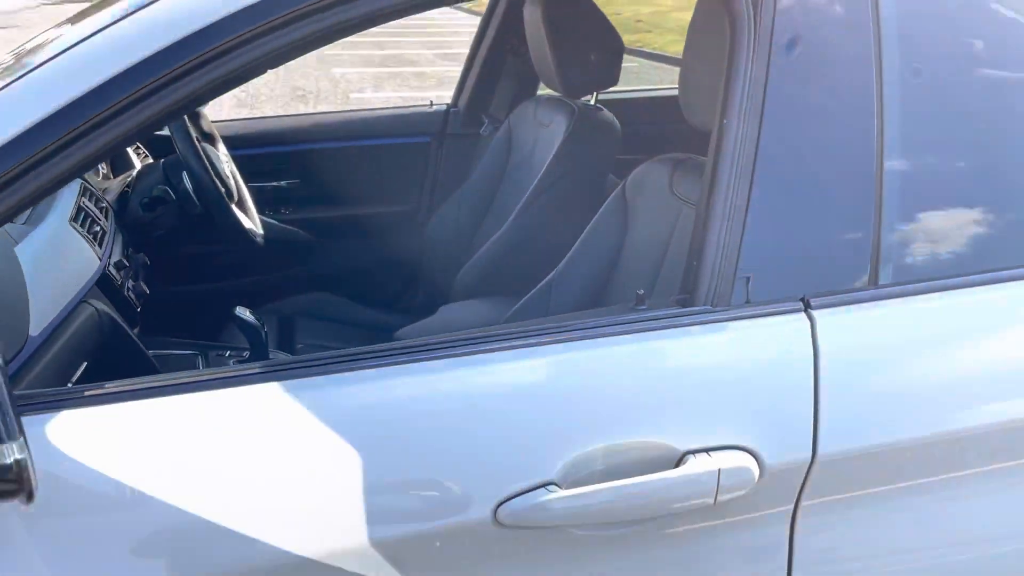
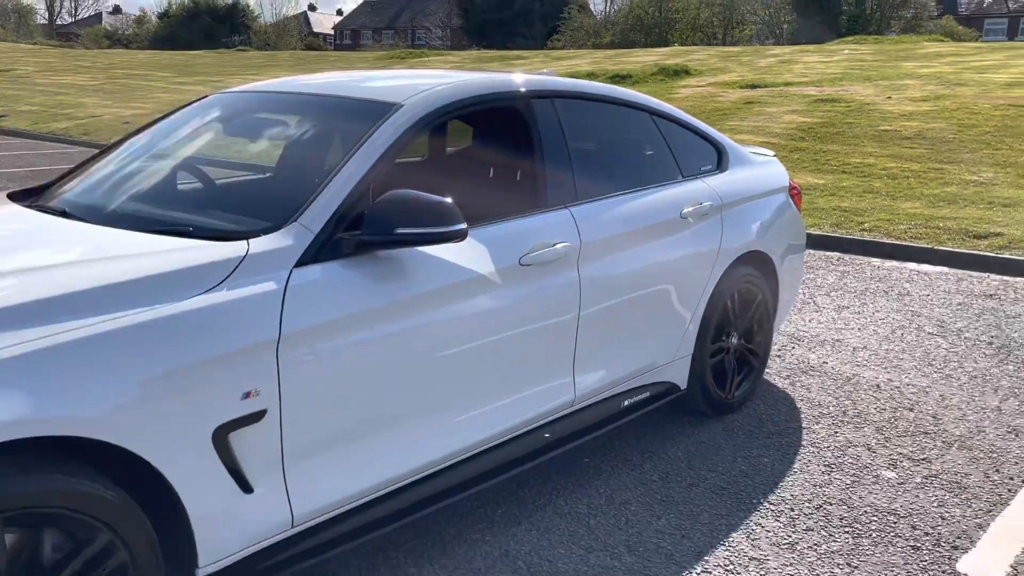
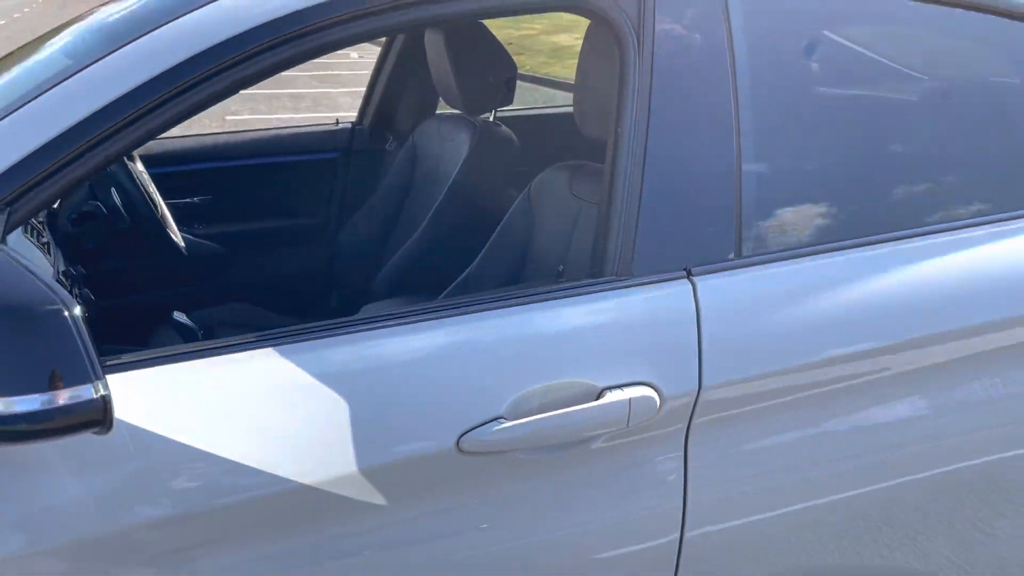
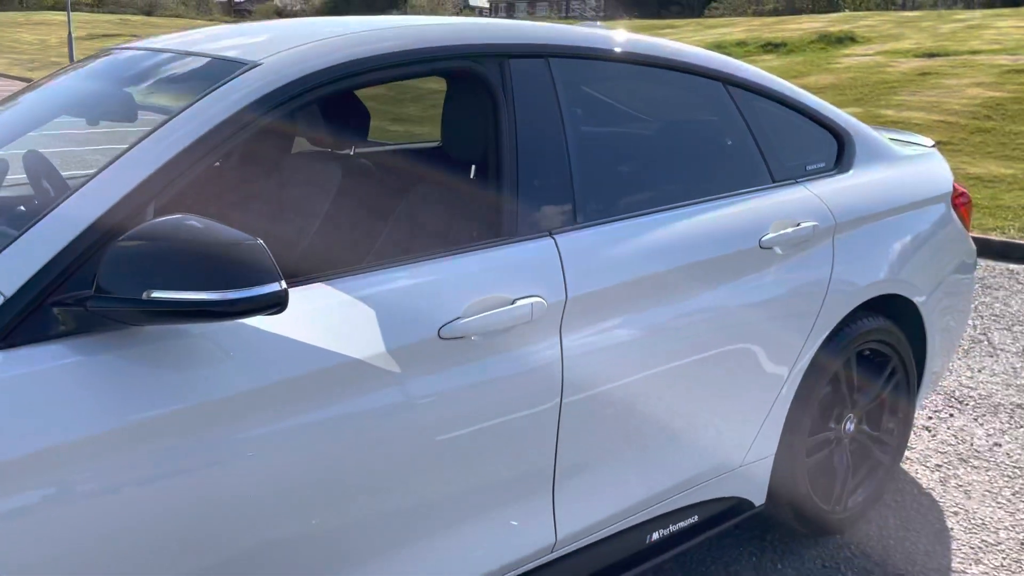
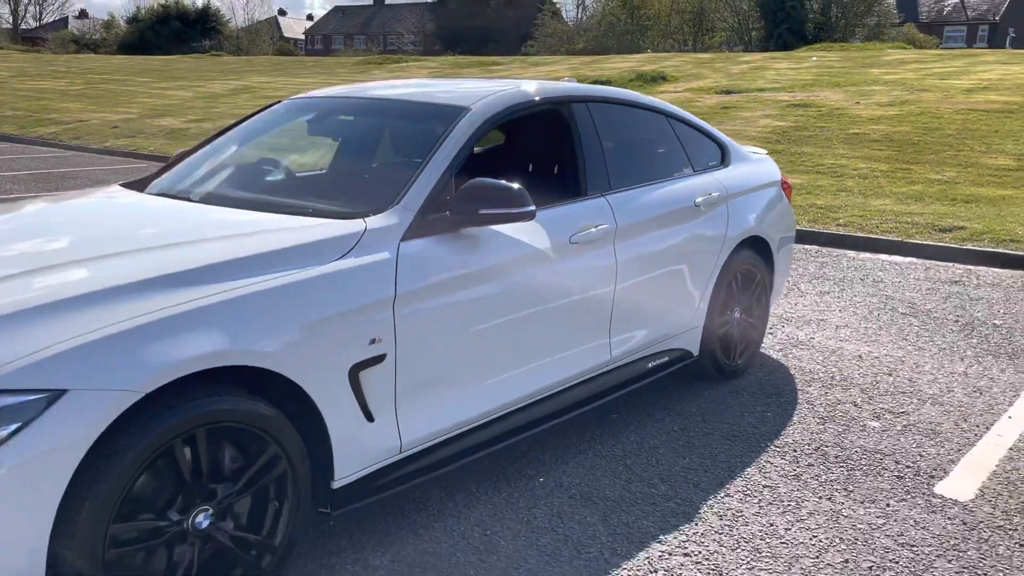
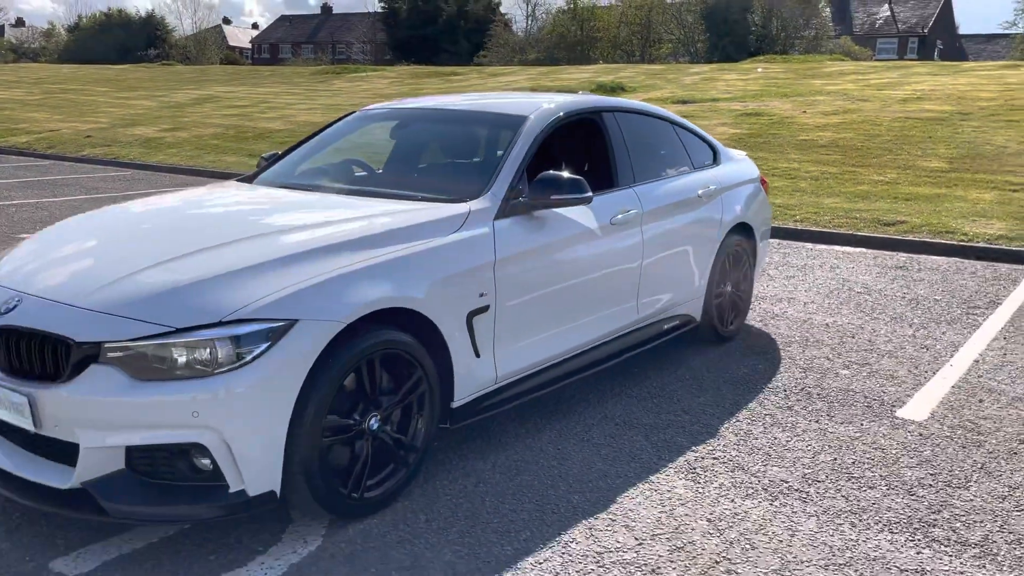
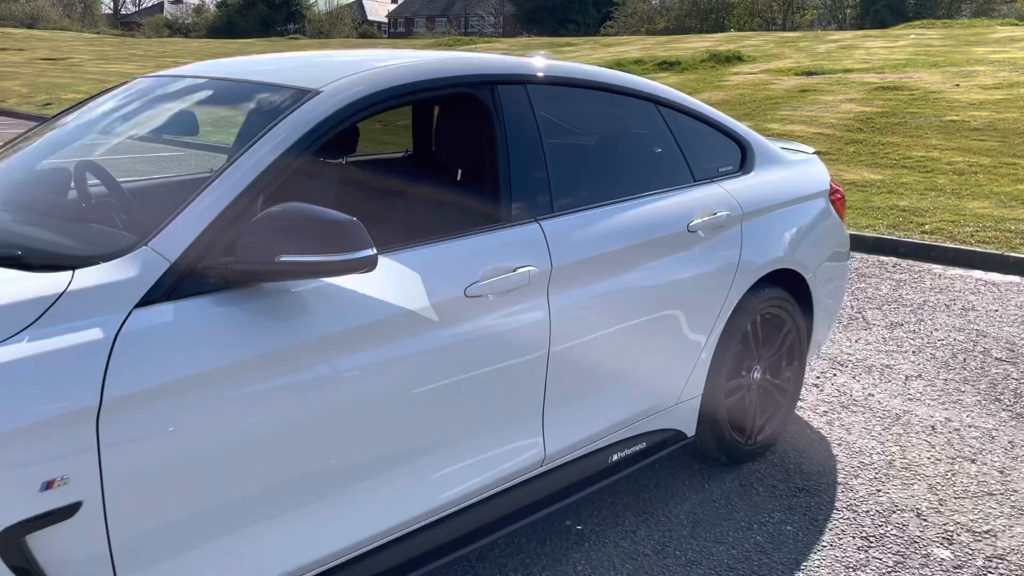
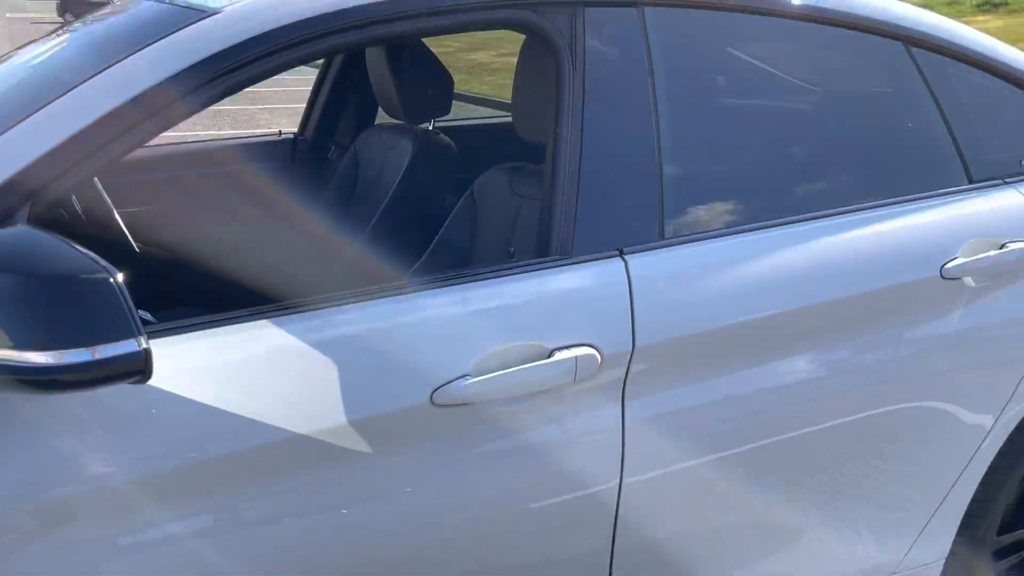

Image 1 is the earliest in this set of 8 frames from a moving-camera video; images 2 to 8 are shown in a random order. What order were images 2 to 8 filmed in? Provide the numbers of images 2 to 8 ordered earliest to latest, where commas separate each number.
3, 8, 4, 7, 2, 5, 6
